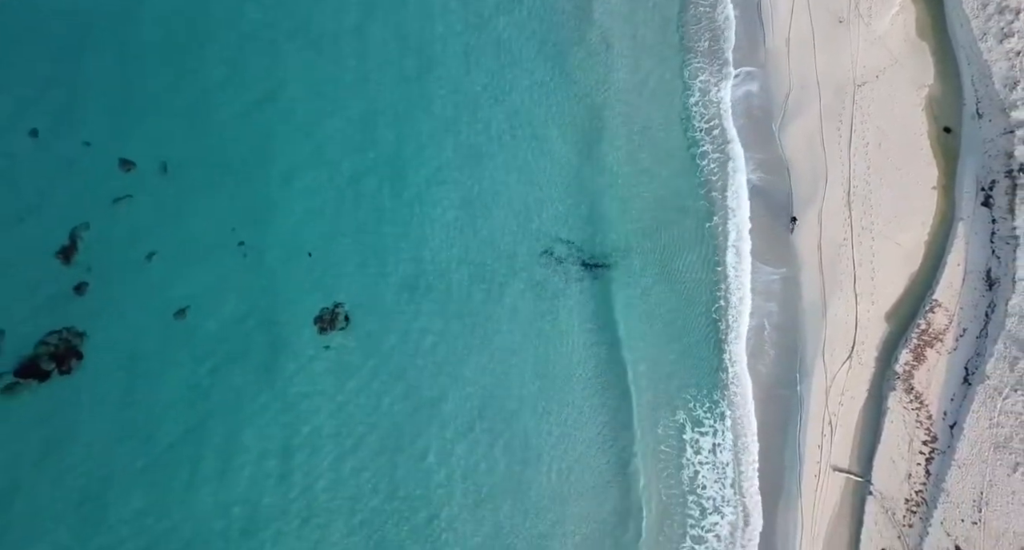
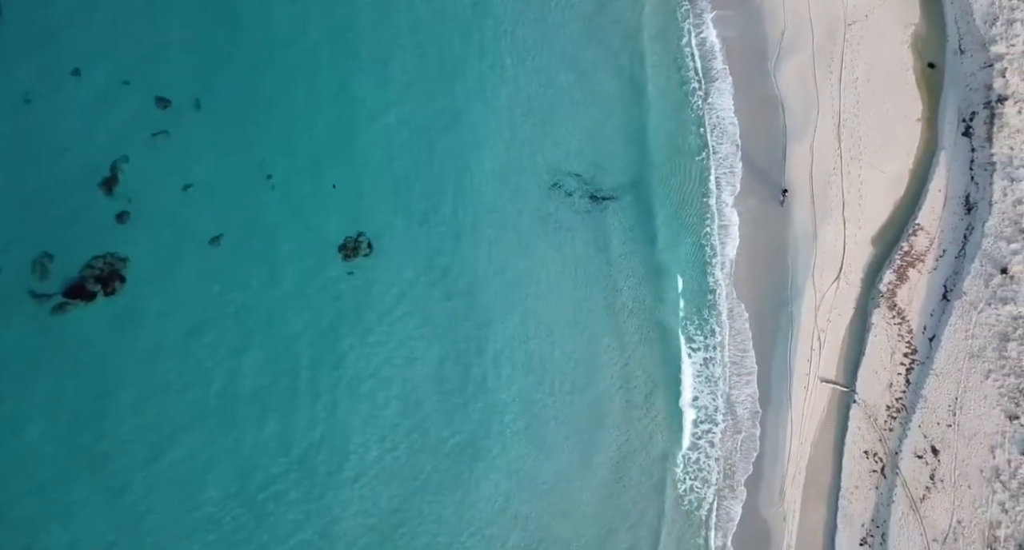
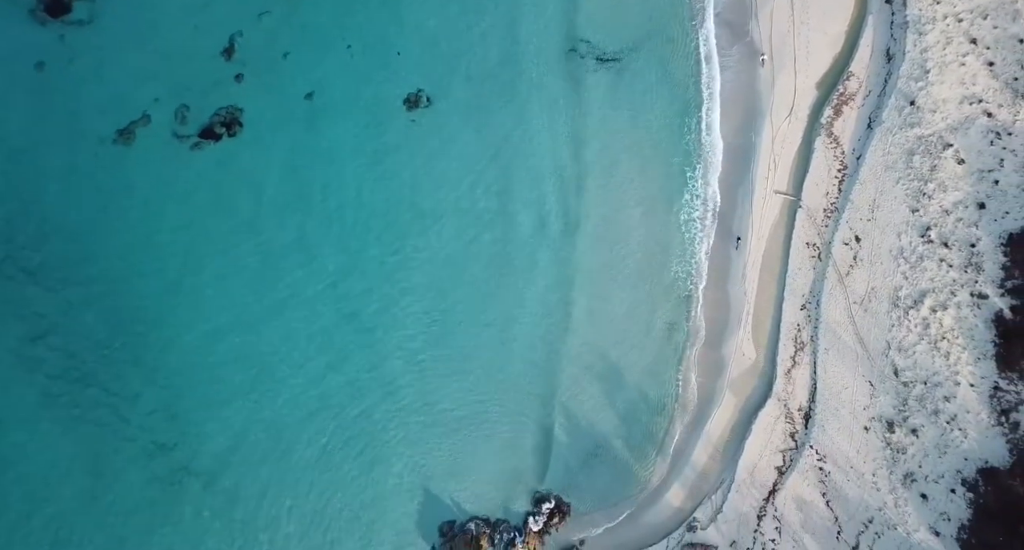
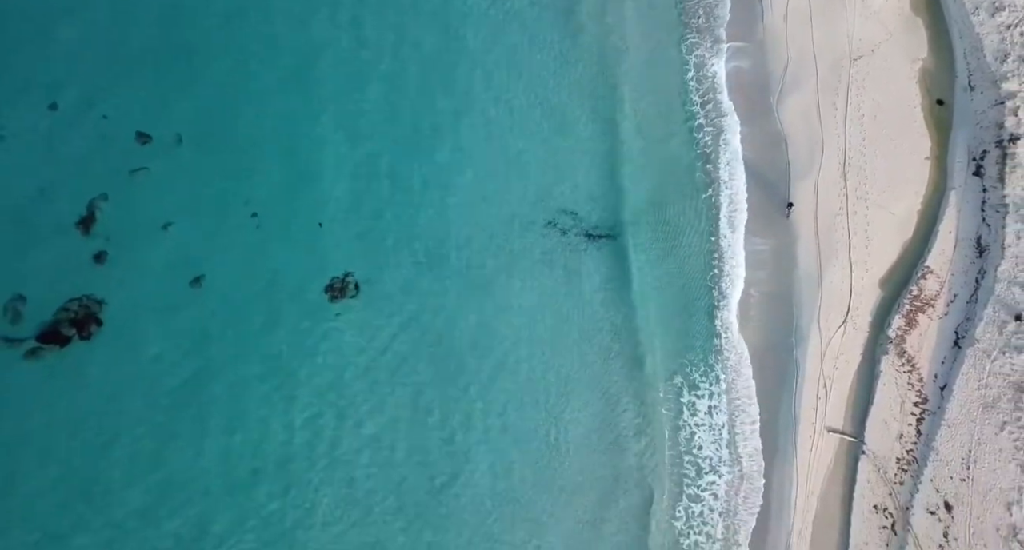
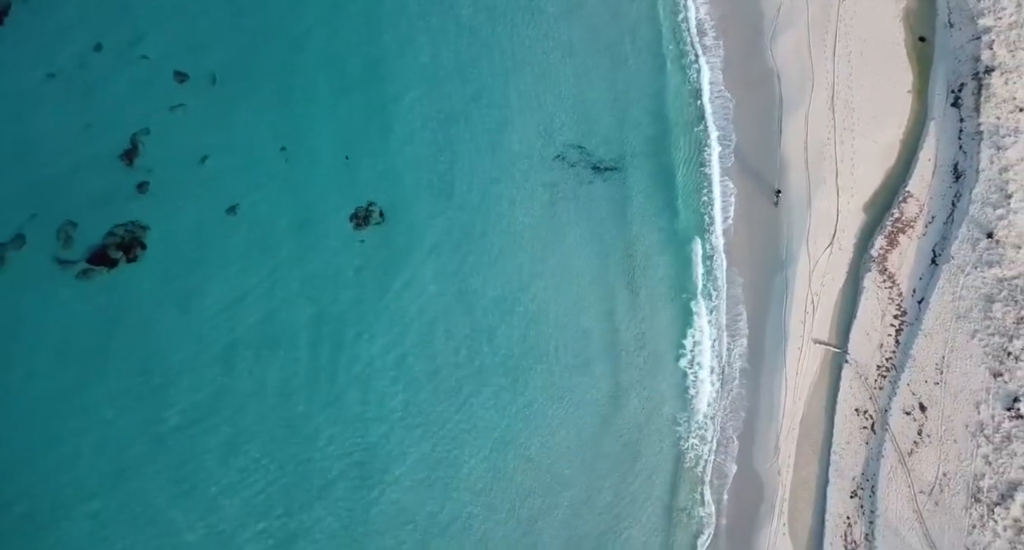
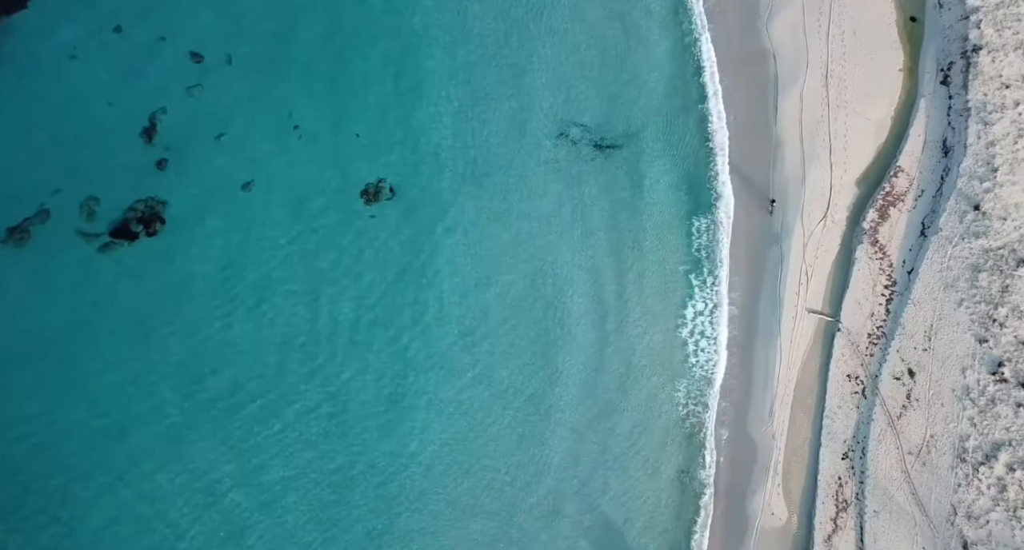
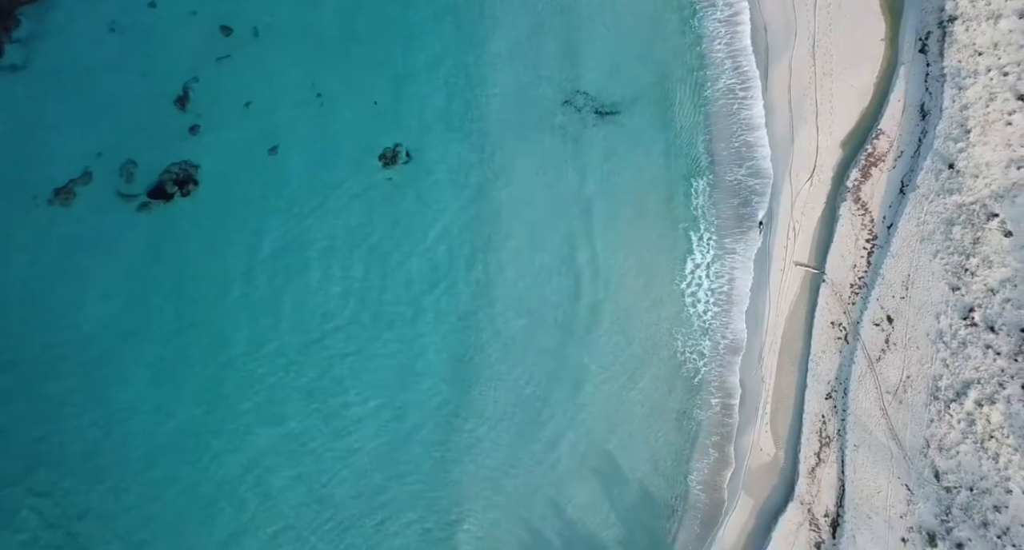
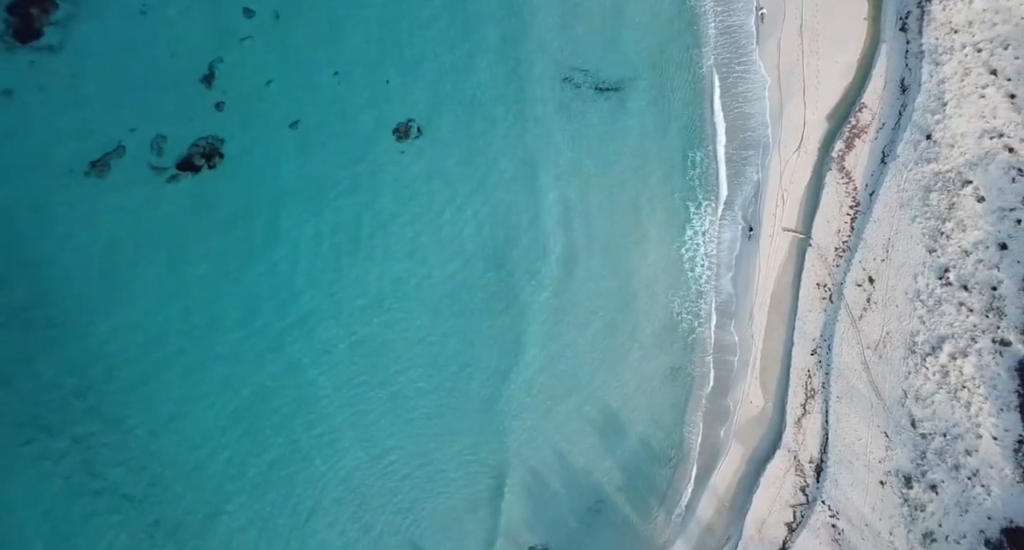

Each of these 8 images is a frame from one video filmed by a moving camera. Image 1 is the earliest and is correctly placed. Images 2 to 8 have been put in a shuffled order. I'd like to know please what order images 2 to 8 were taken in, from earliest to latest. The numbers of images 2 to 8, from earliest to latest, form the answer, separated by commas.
4, 2, 5, 6, 7, 8, 3
